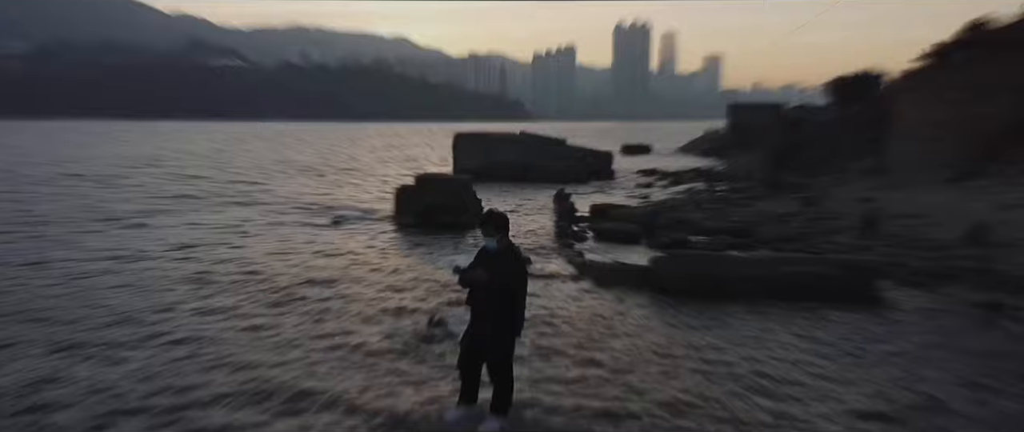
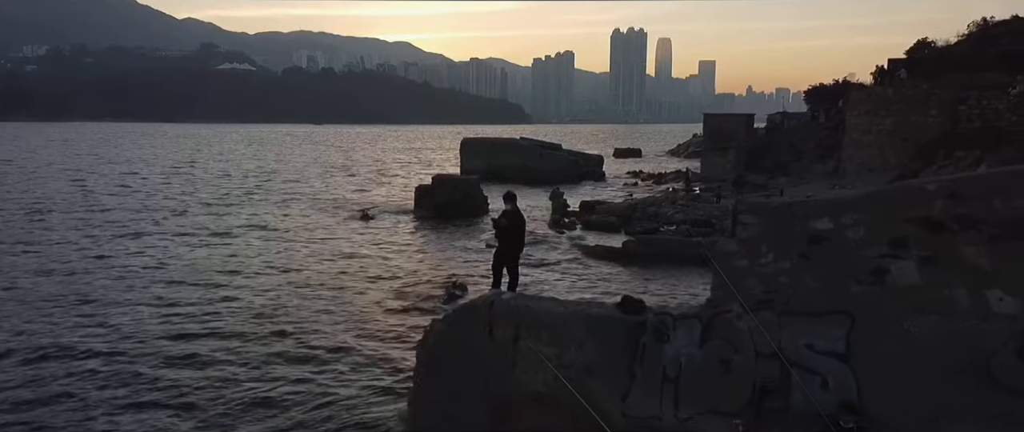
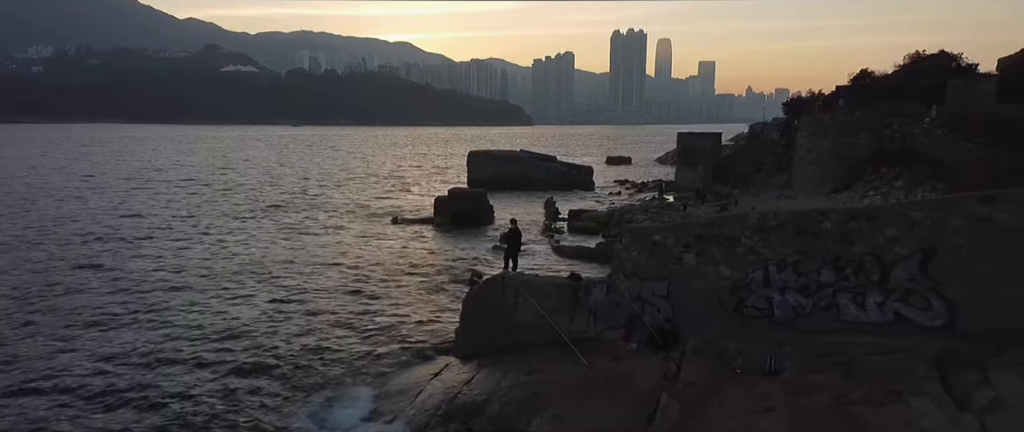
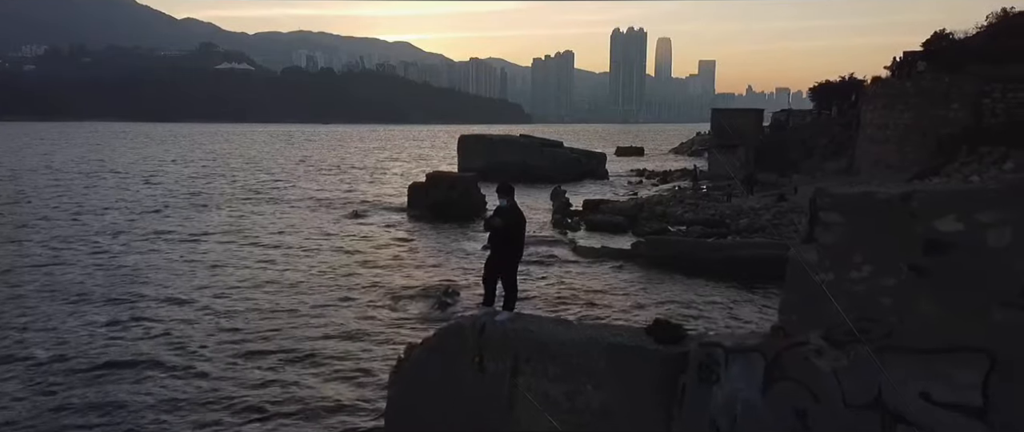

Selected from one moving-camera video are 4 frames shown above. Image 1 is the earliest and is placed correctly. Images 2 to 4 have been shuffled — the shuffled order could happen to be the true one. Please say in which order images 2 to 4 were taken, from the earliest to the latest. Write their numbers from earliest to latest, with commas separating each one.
4, 2, 3
